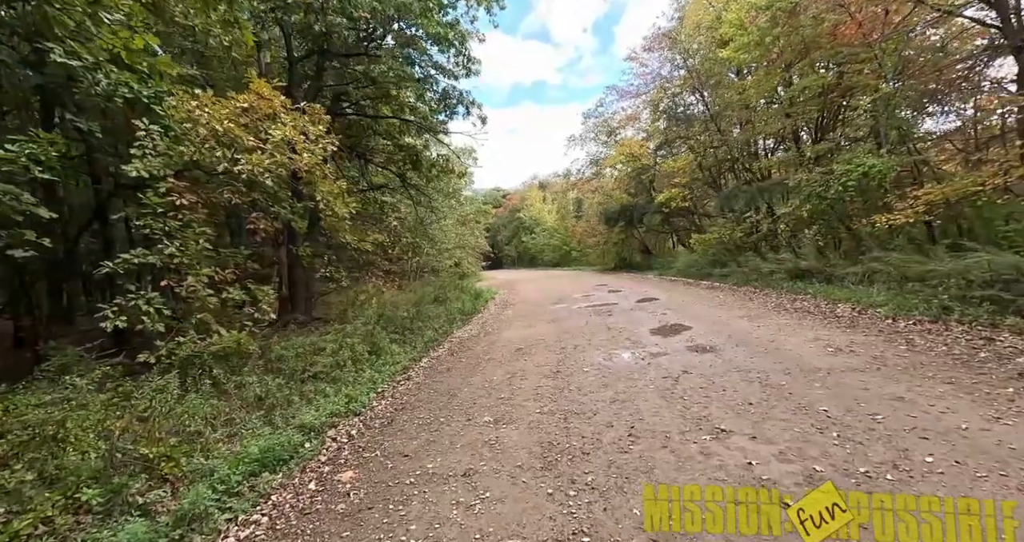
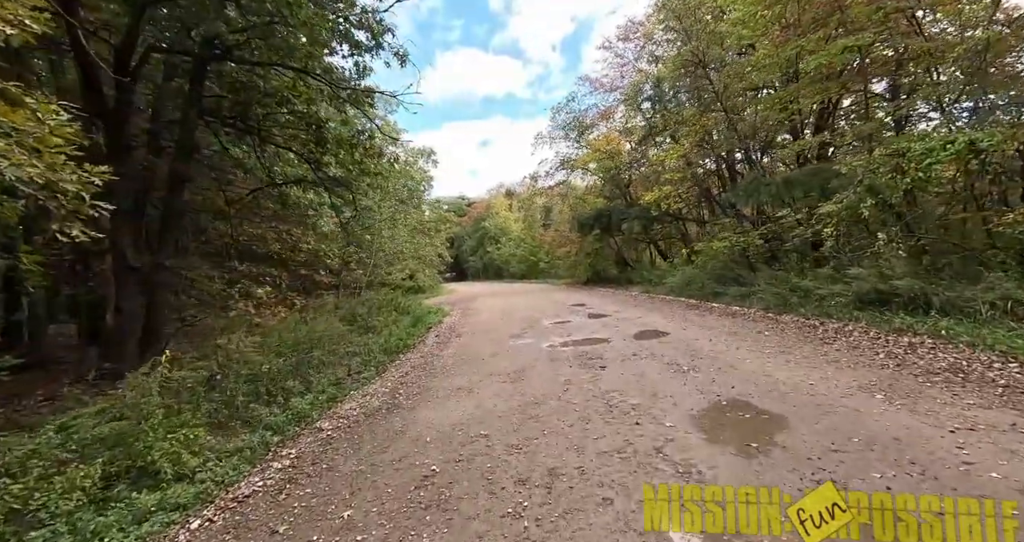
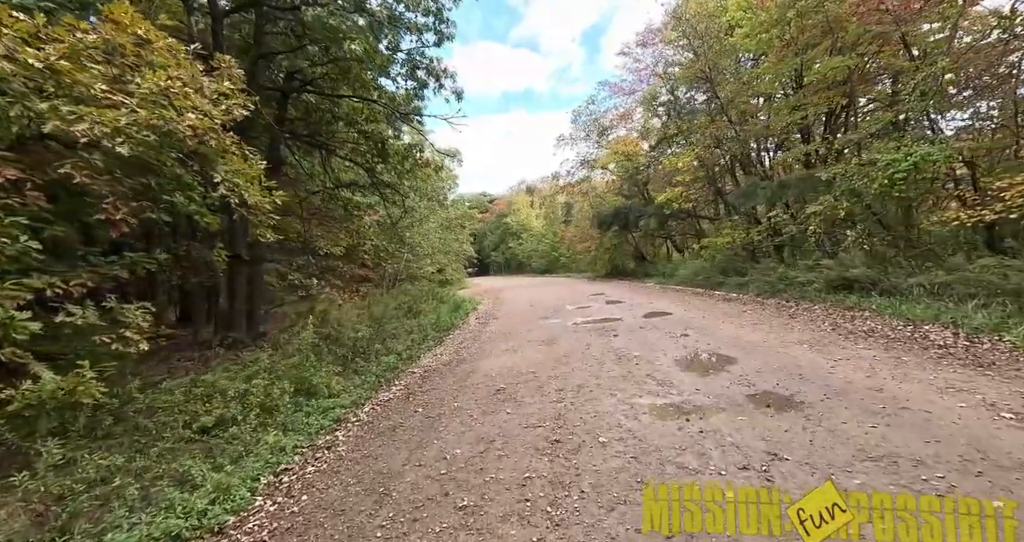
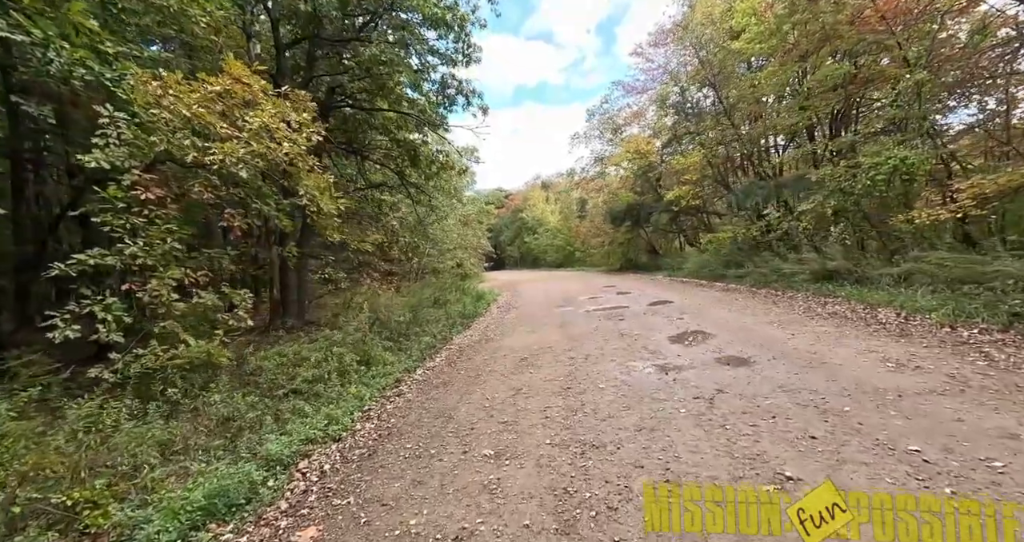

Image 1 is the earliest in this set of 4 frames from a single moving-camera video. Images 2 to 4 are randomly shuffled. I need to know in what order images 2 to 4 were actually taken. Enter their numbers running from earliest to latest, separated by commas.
4, 3, 2
